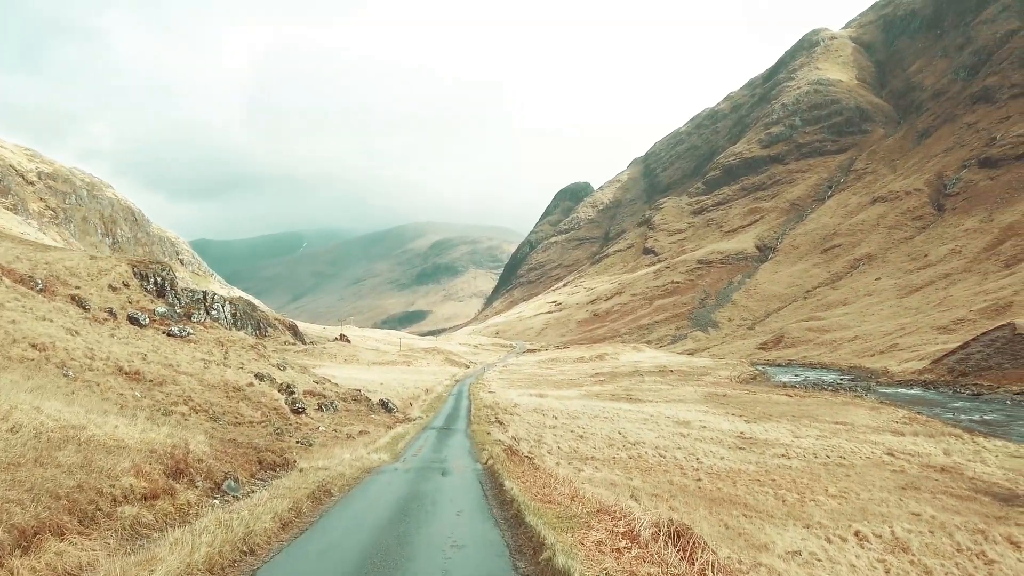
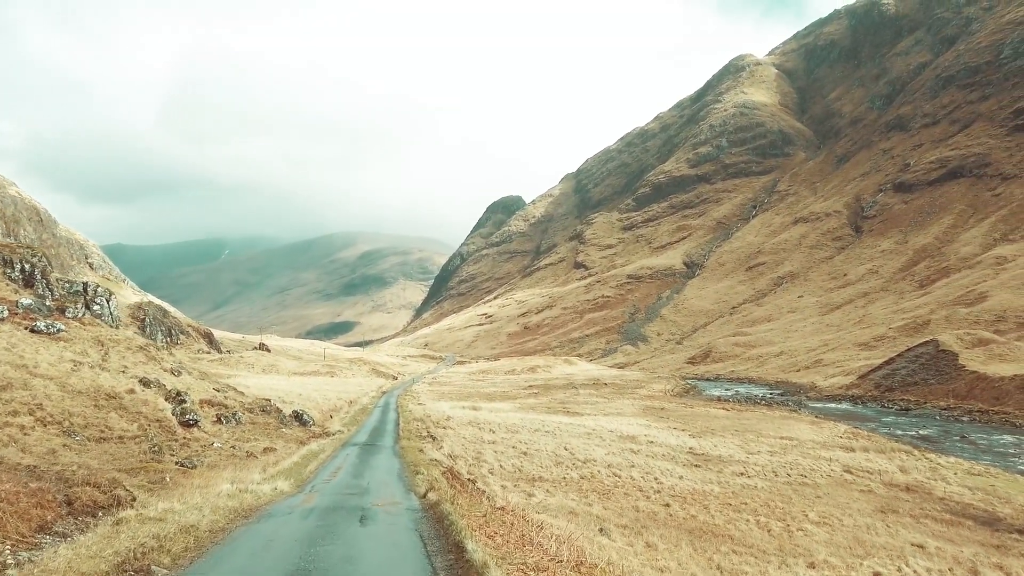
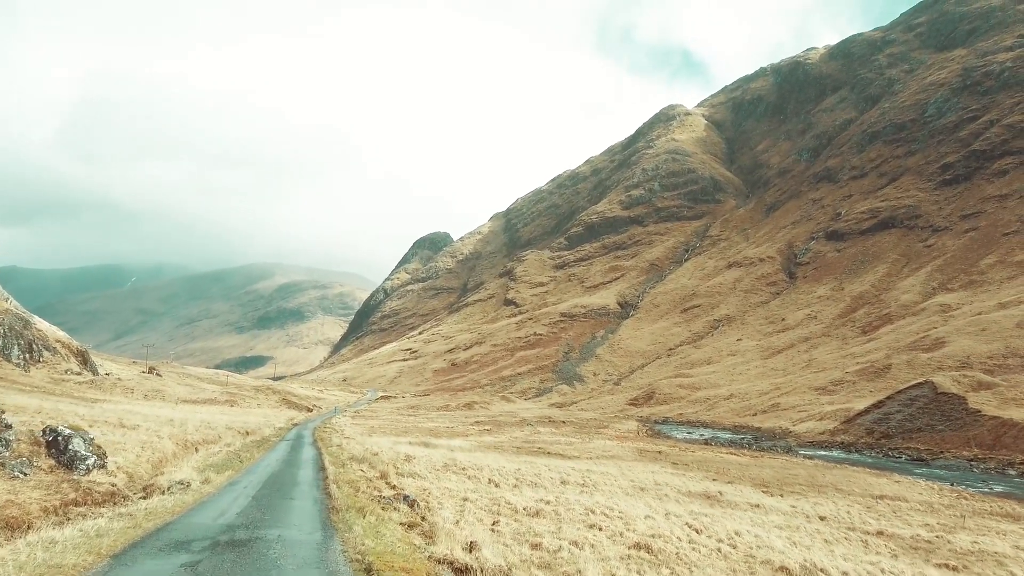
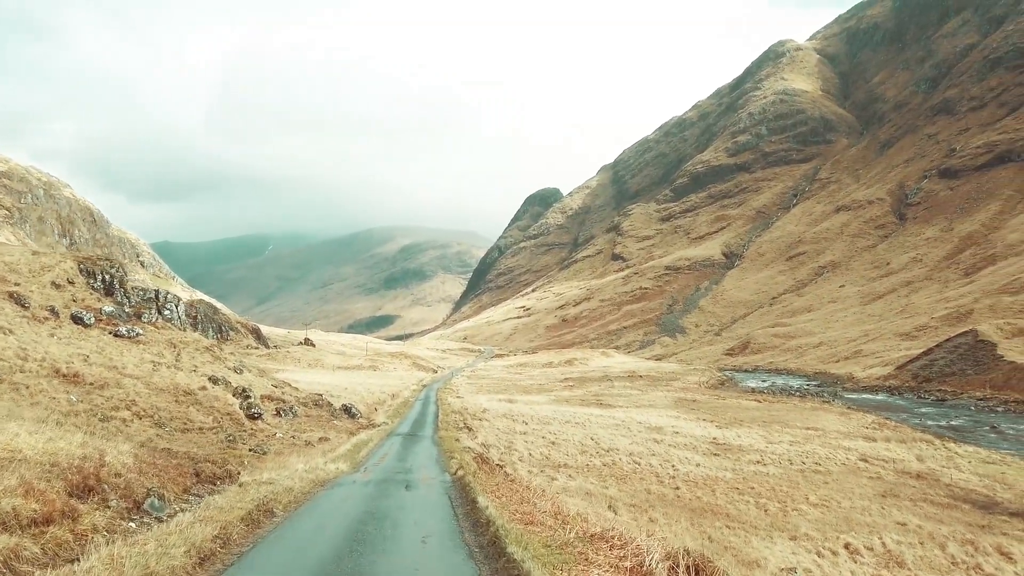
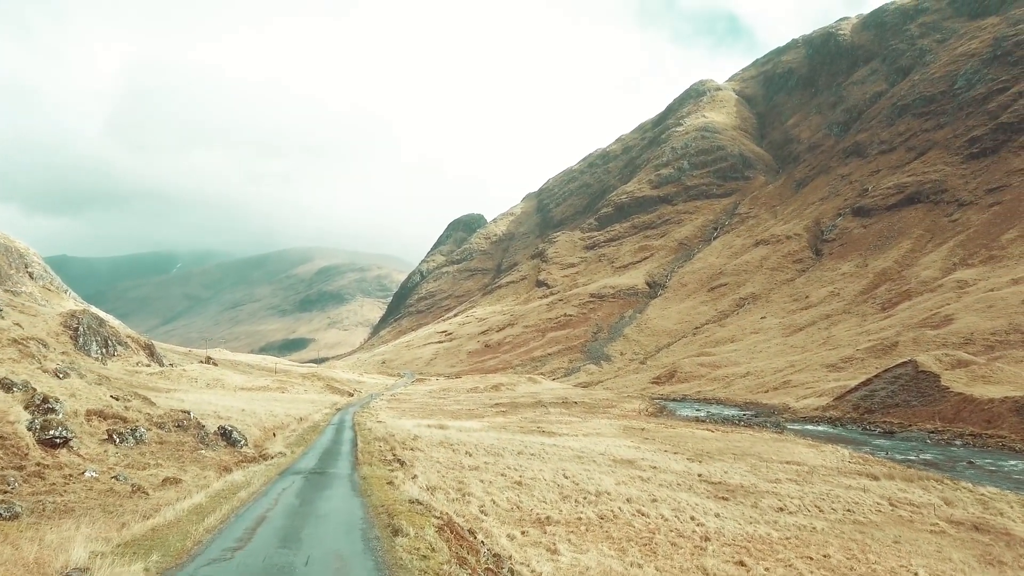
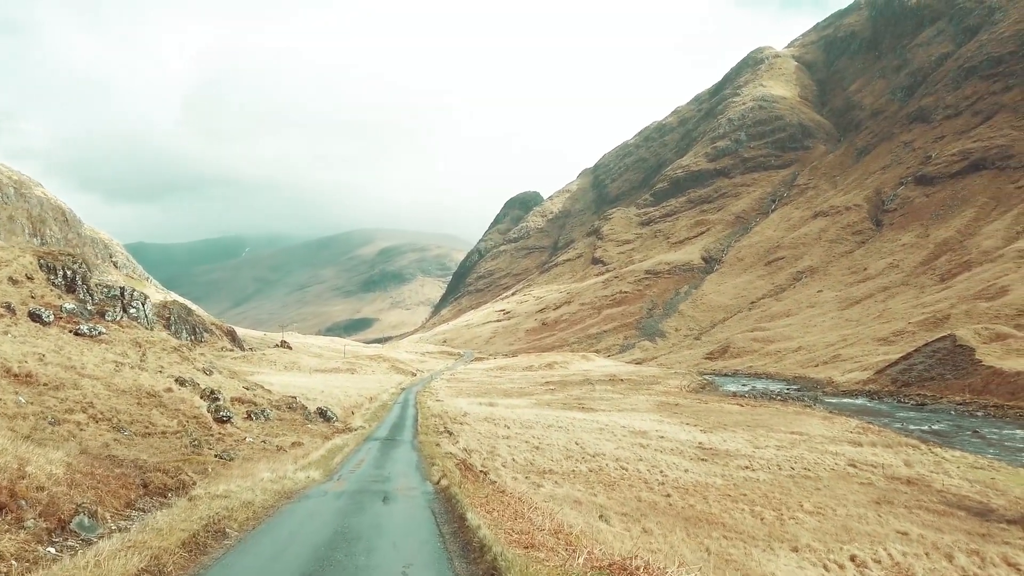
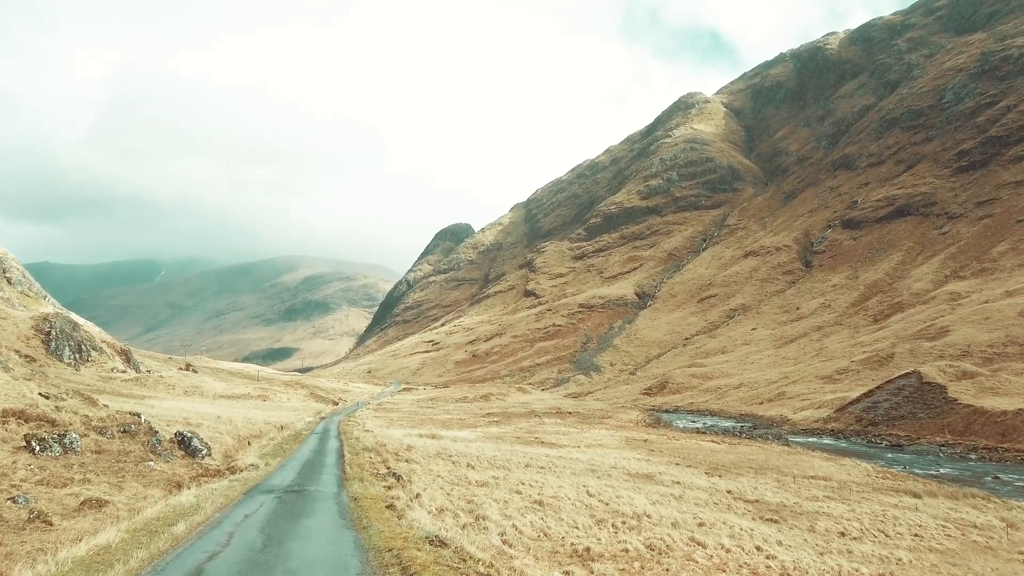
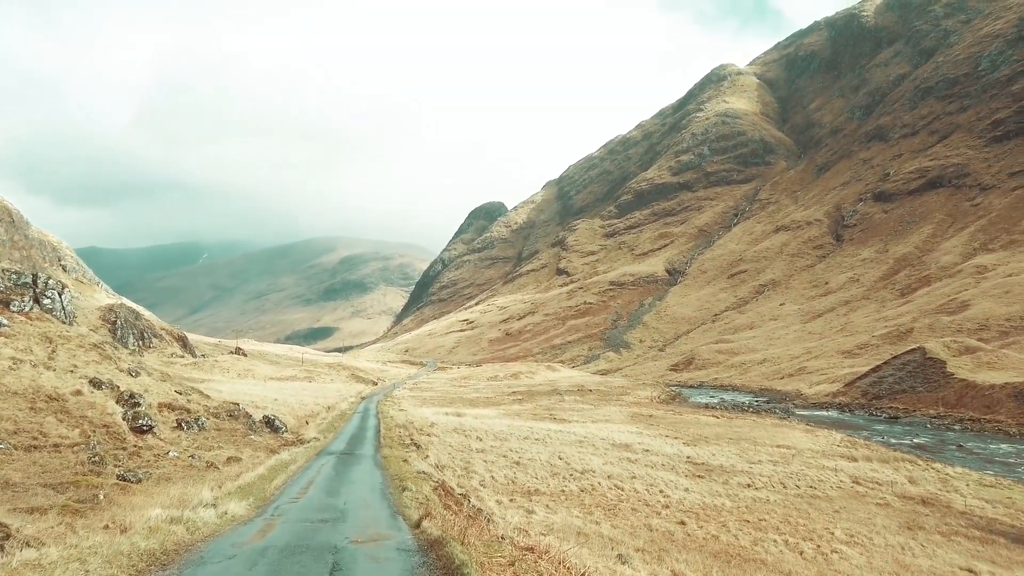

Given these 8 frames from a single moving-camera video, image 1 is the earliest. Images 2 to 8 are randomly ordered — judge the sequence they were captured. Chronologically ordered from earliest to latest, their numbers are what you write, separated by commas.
4, 6, 2, 8, 5, 7, 3
